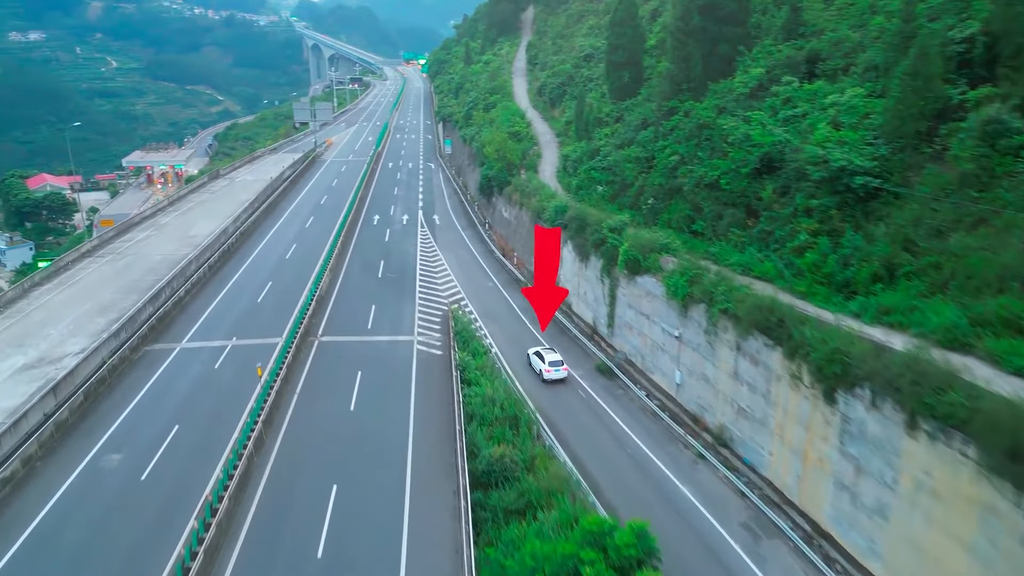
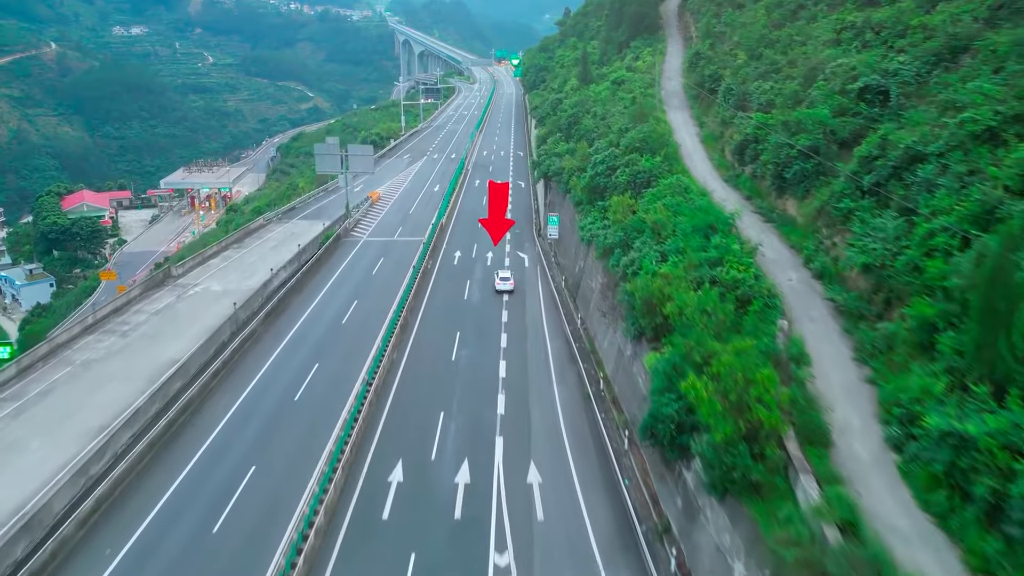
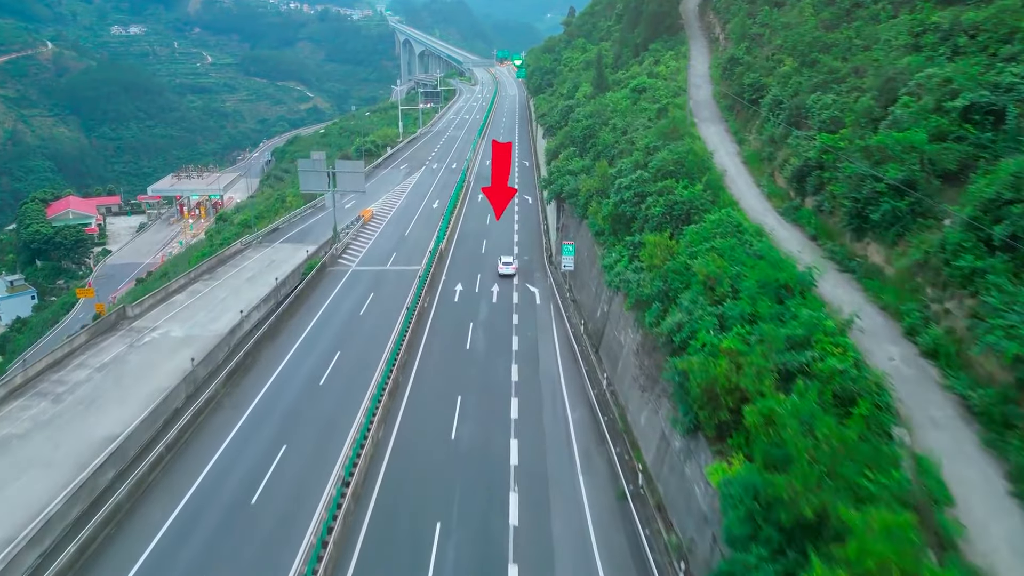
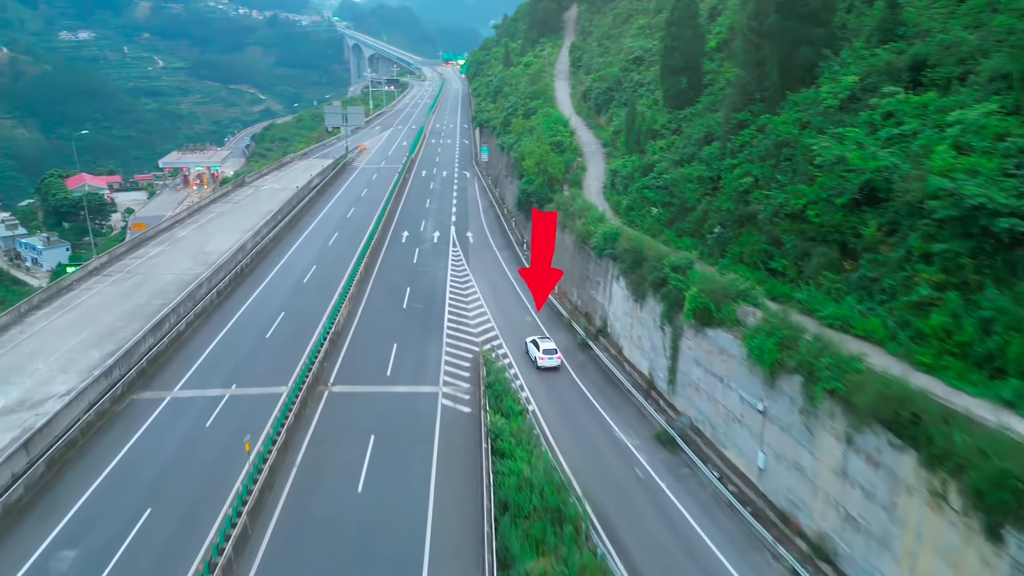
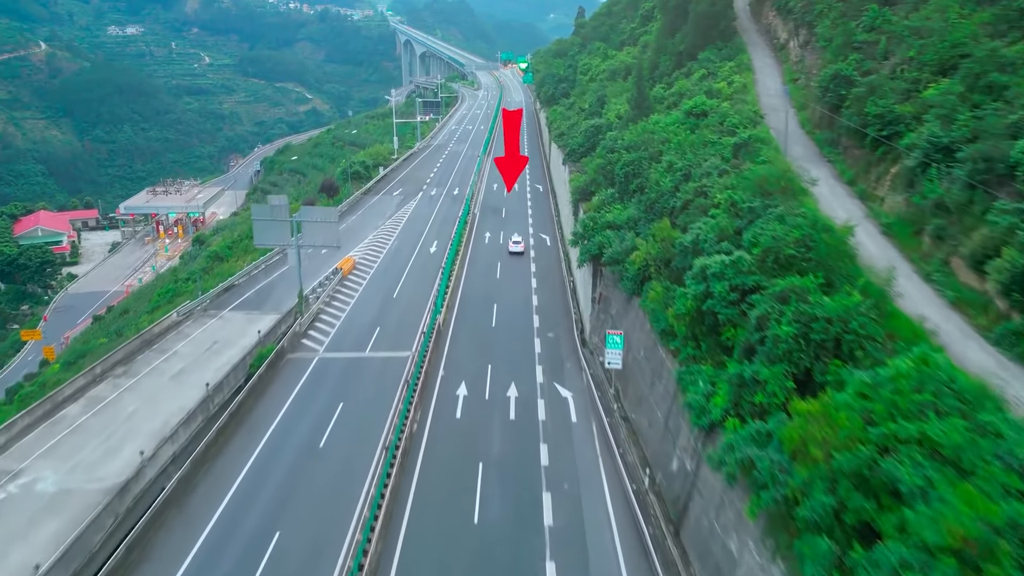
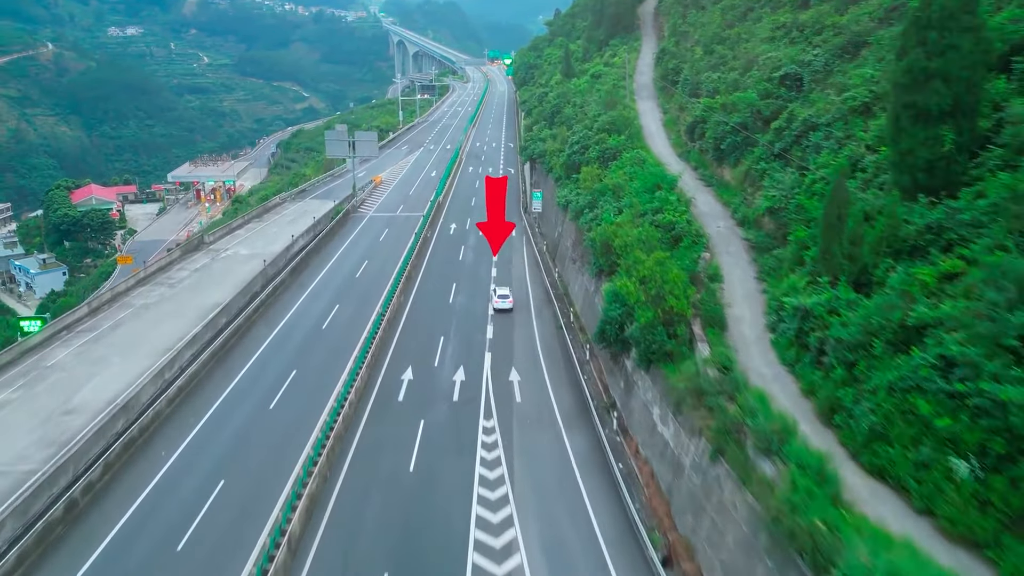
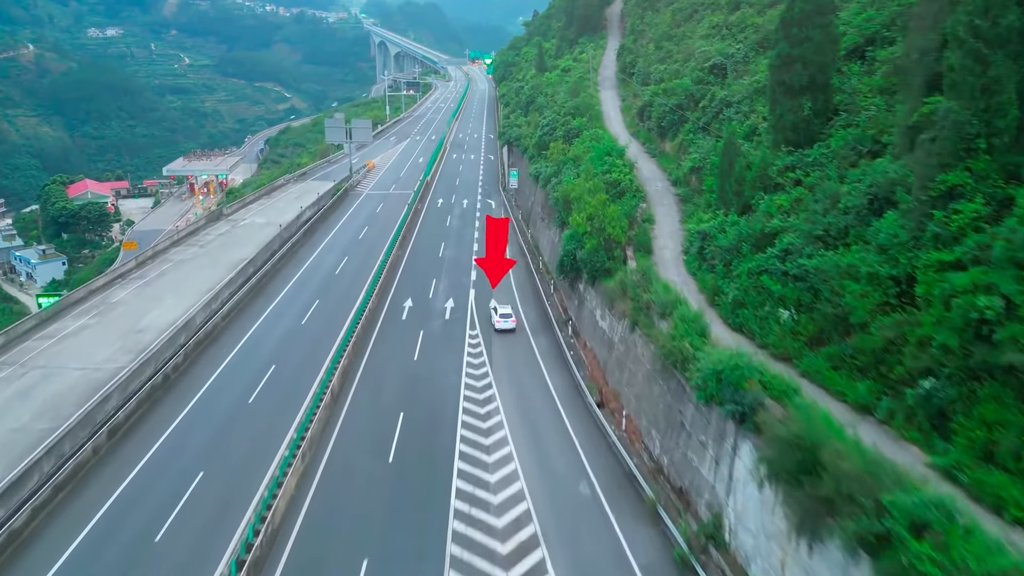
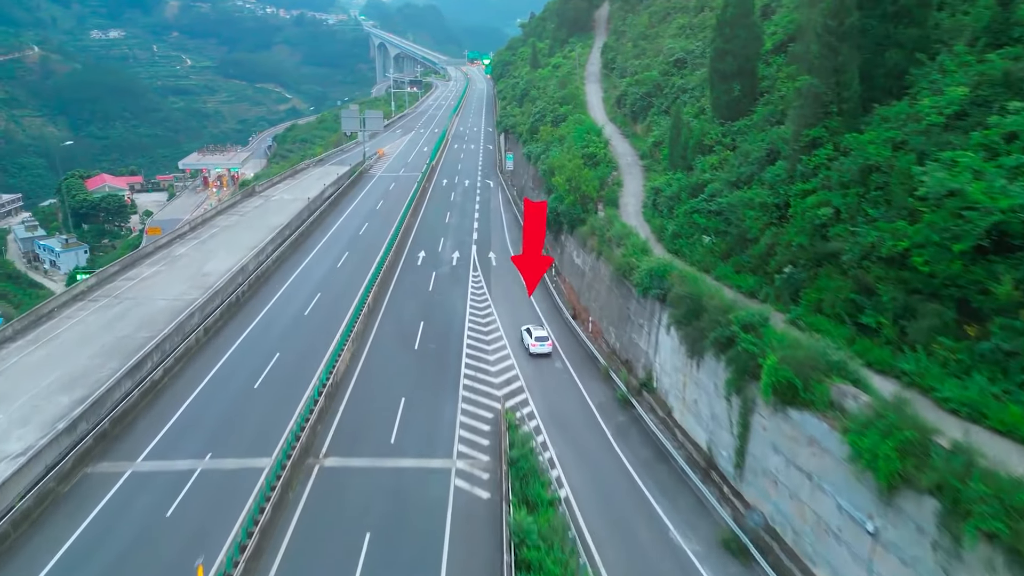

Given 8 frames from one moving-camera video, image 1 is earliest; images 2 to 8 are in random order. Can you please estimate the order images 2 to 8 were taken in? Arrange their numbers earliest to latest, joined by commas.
4, 8, 7, 6, 2, 3, 5
